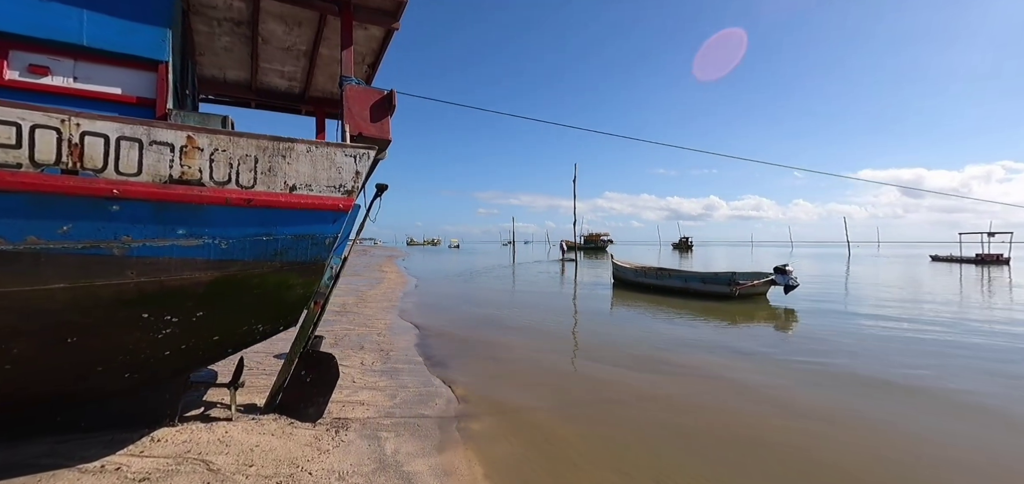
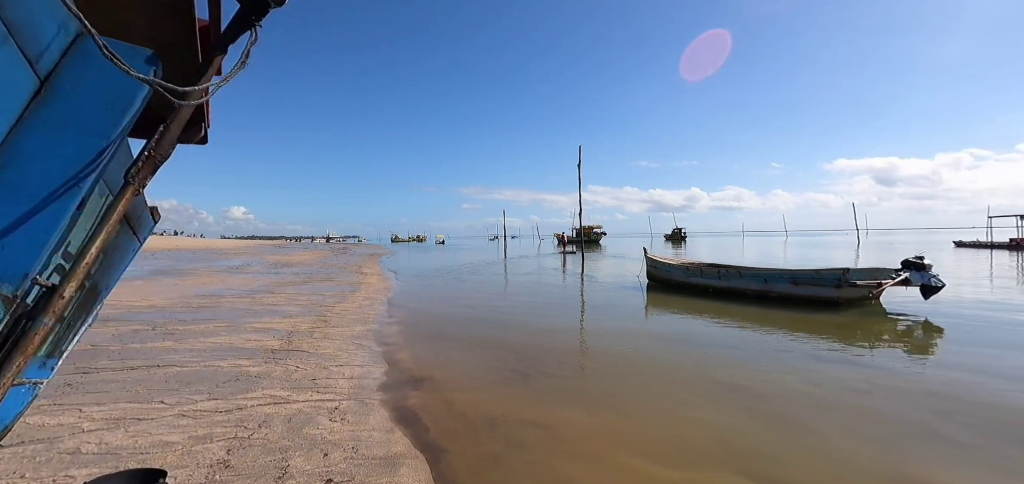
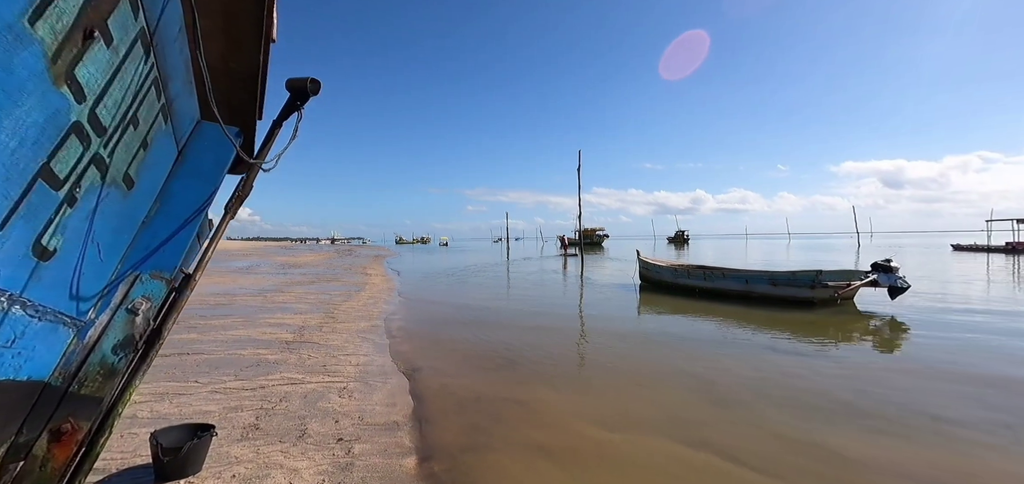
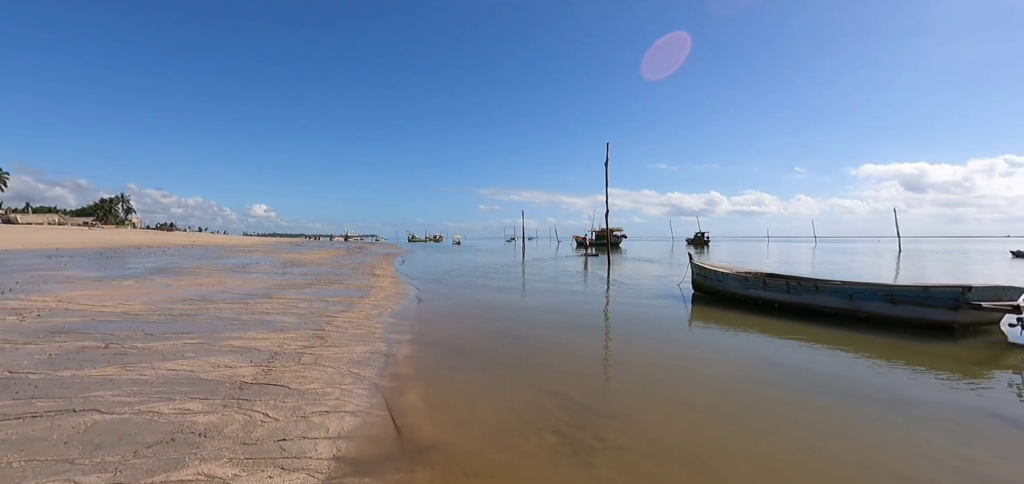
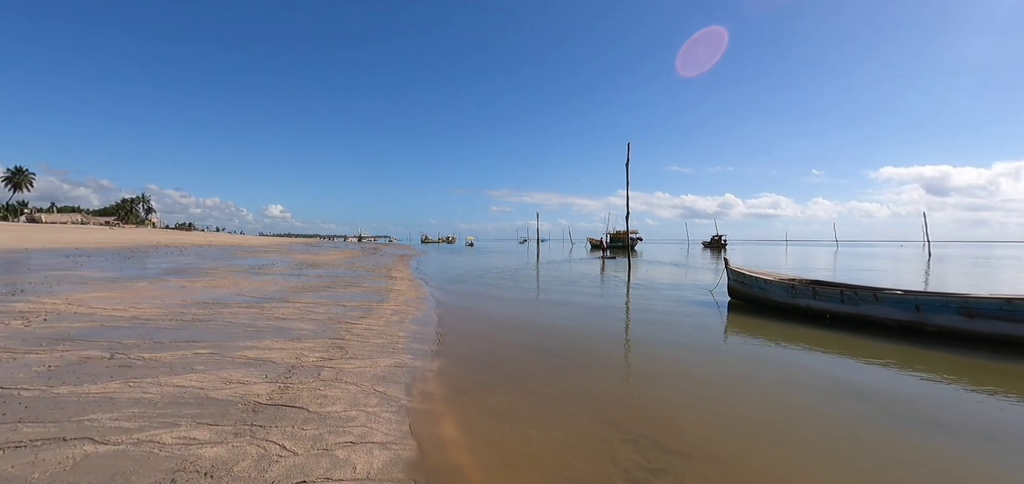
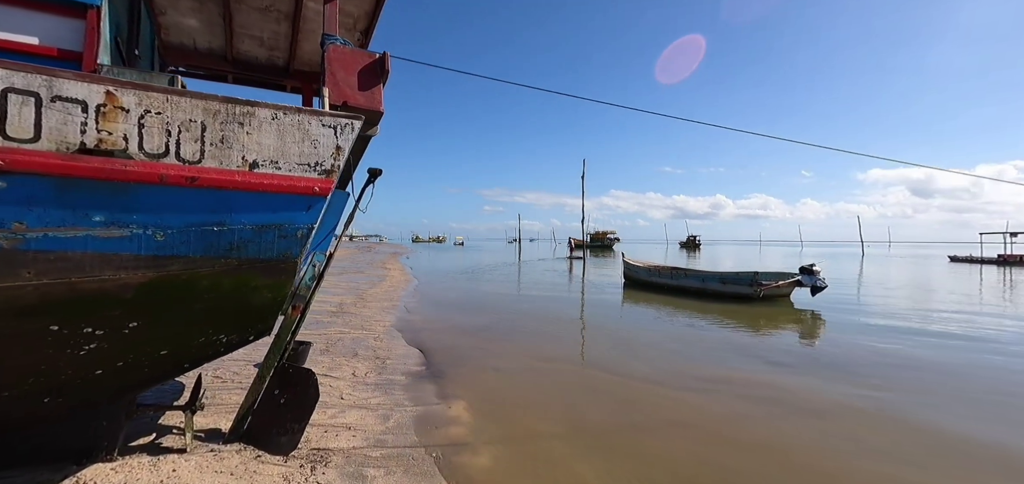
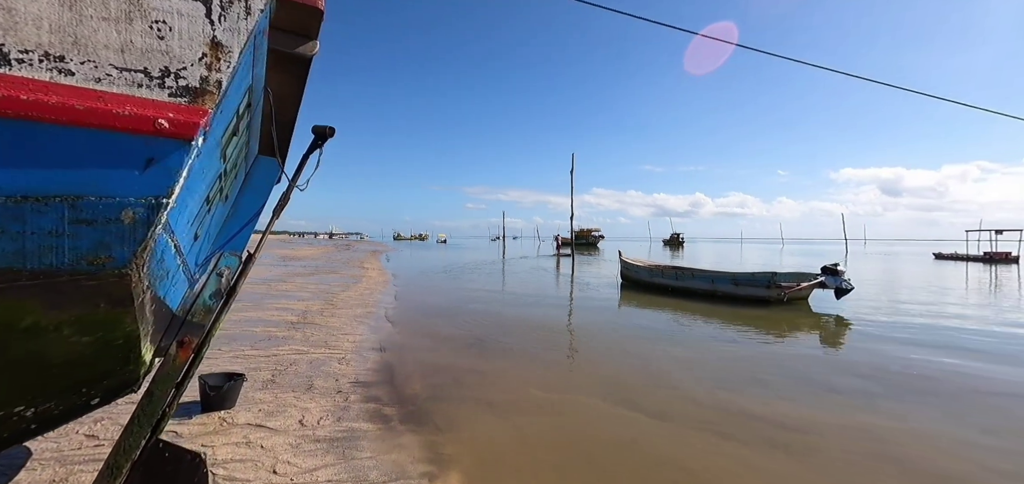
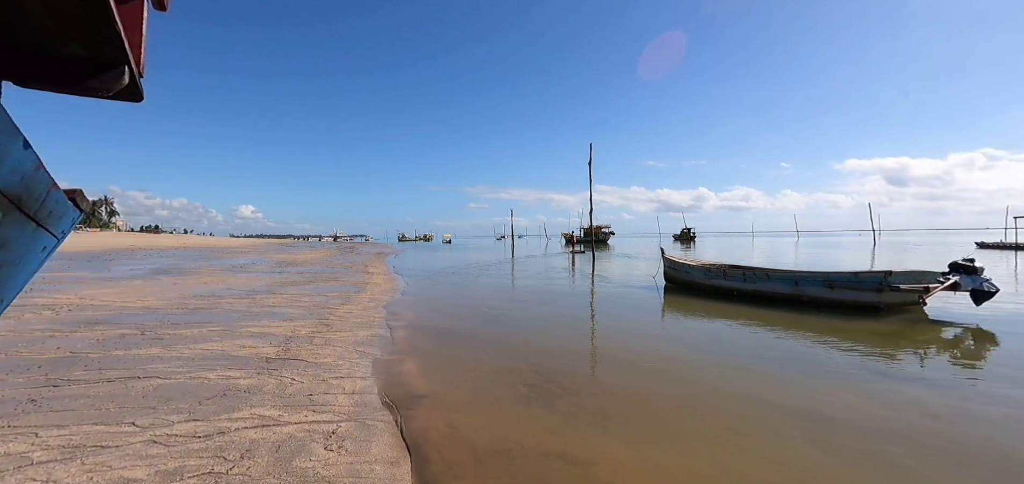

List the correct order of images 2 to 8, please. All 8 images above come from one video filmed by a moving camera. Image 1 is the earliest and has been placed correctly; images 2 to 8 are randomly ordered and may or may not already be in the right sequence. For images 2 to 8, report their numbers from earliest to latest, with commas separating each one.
6, 7, 3, 2, 8, 4, 5
